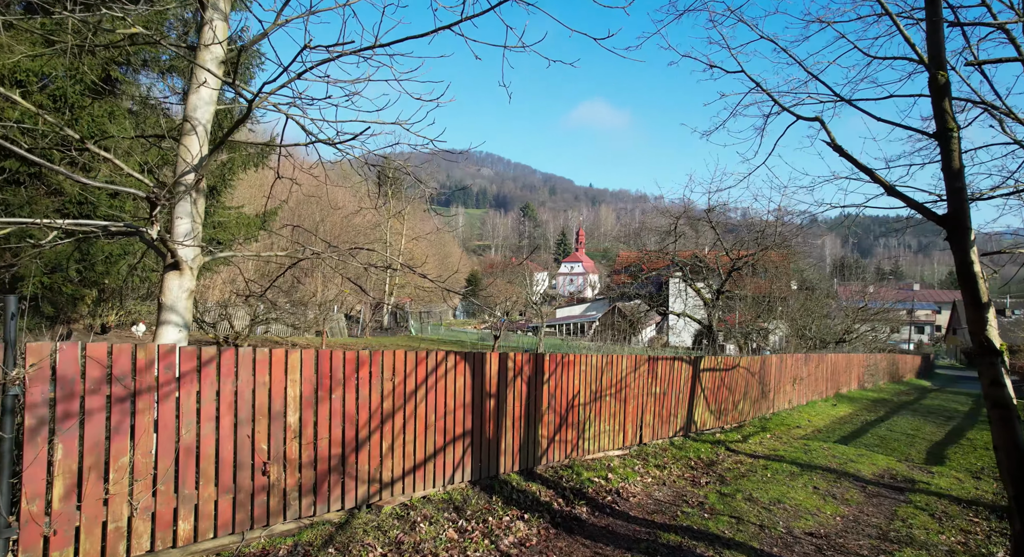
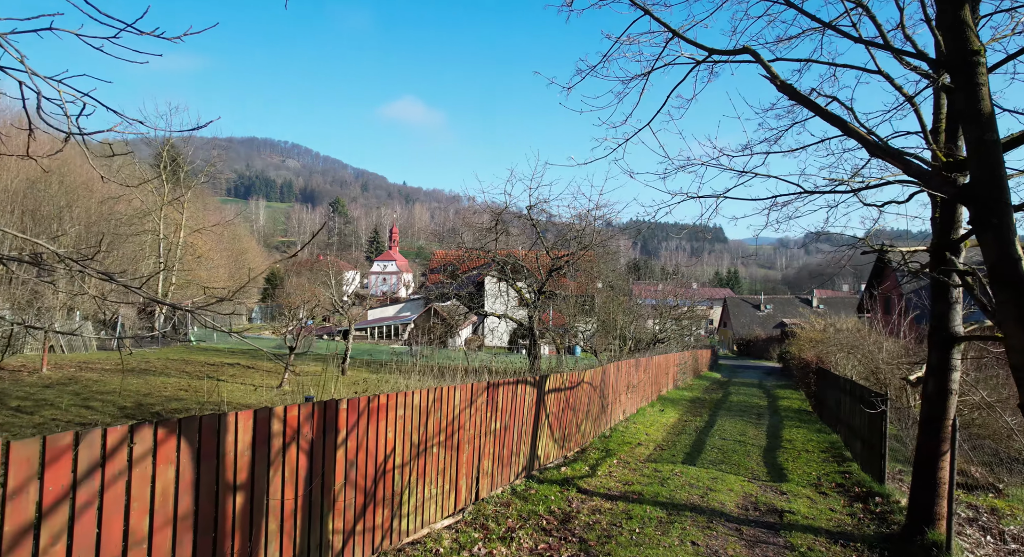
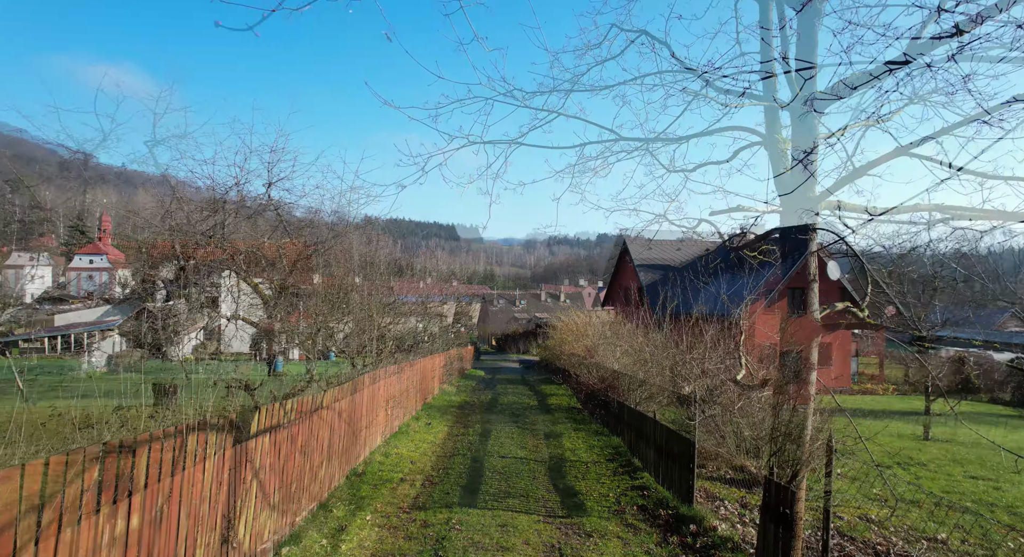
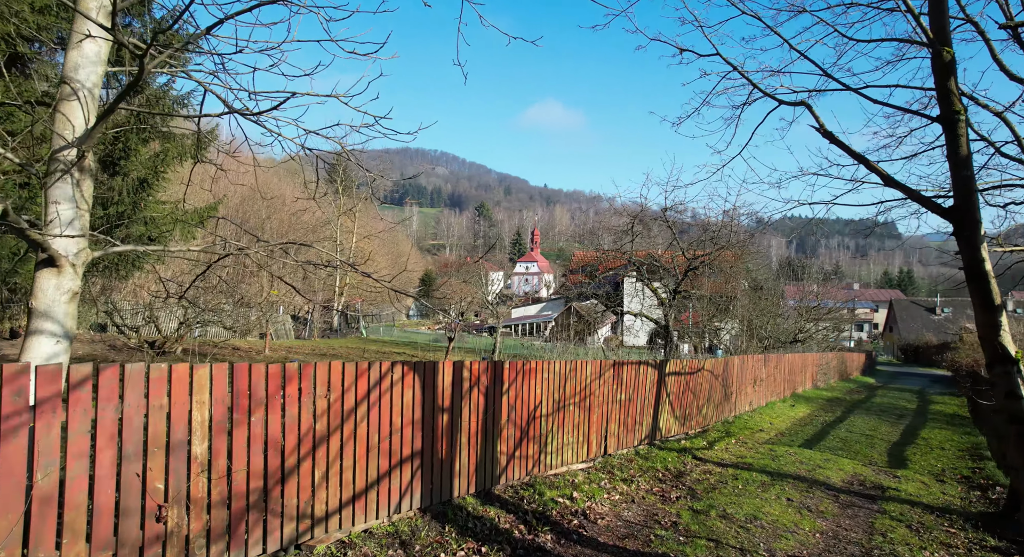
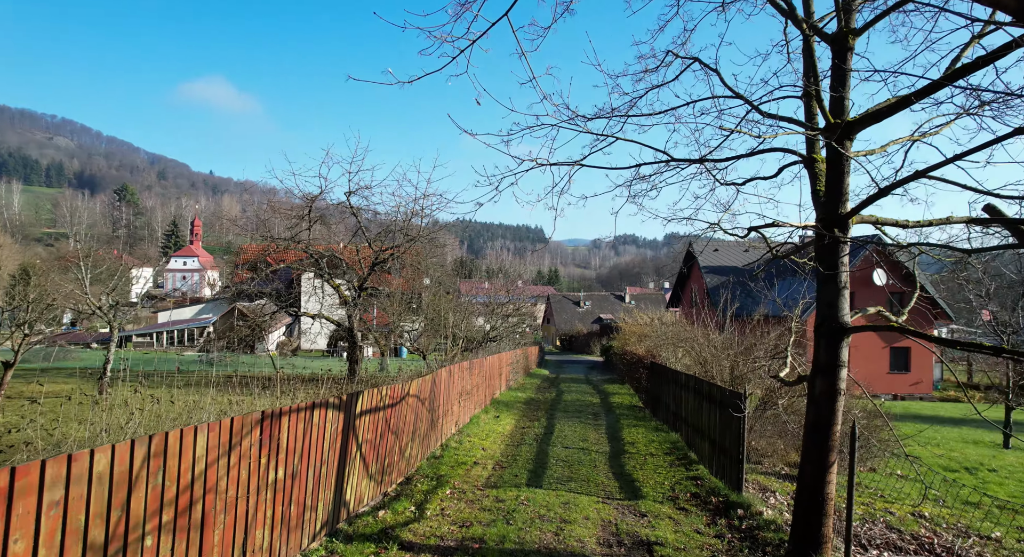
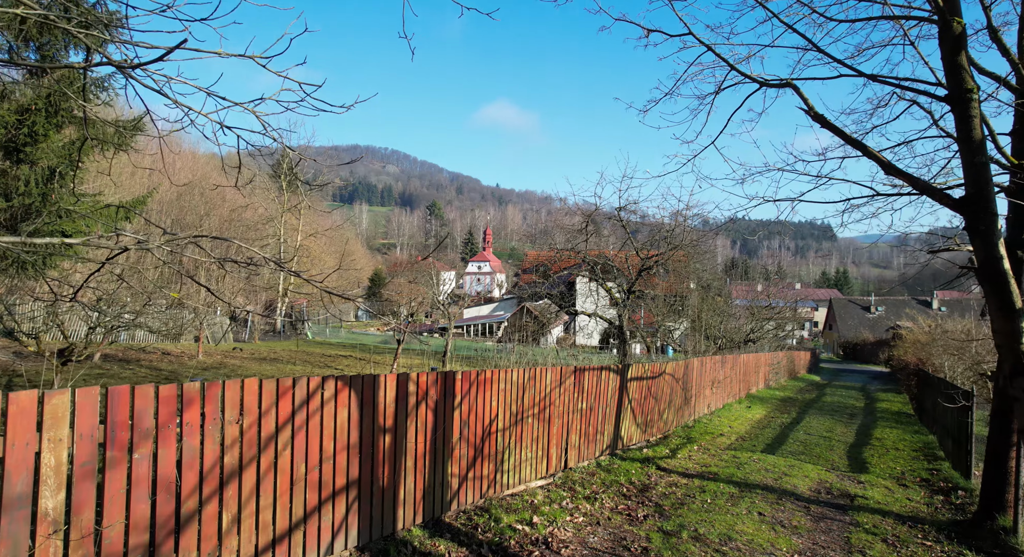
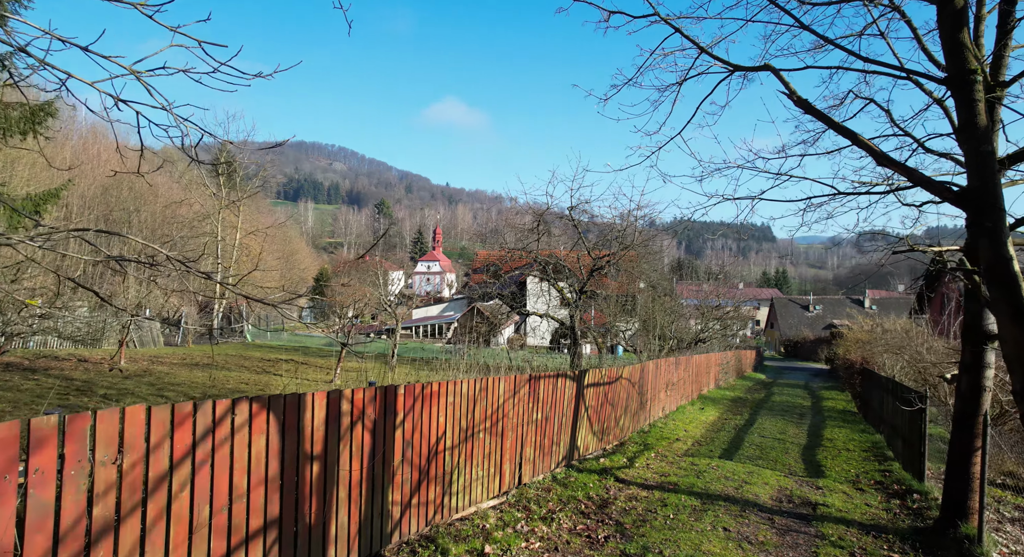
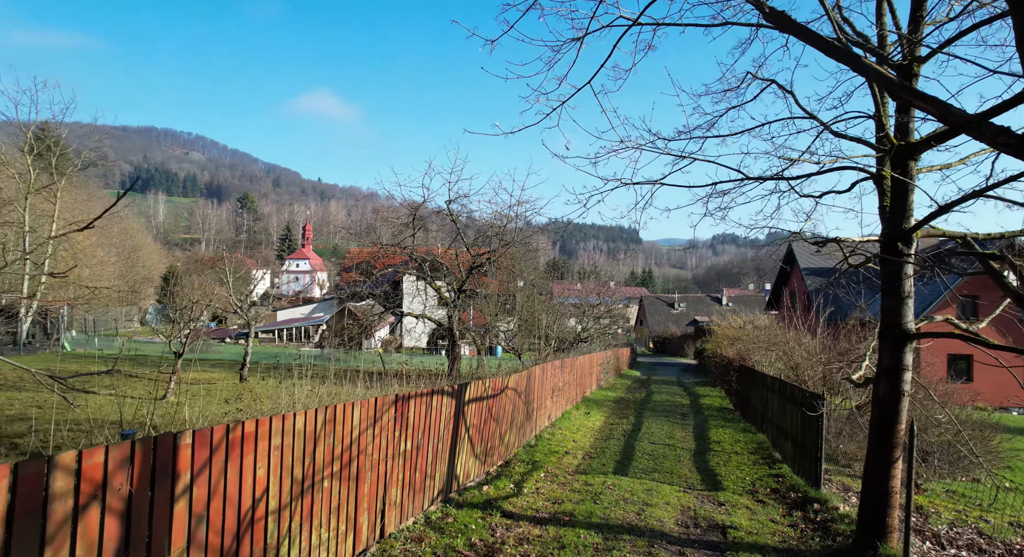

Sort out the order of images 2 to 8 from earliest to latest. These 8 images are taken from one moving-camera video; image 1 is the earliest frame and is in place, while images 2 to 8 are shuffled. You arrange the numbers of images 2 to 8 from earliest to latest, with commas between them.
4, 6, 7, 2, 8, 5, 3
